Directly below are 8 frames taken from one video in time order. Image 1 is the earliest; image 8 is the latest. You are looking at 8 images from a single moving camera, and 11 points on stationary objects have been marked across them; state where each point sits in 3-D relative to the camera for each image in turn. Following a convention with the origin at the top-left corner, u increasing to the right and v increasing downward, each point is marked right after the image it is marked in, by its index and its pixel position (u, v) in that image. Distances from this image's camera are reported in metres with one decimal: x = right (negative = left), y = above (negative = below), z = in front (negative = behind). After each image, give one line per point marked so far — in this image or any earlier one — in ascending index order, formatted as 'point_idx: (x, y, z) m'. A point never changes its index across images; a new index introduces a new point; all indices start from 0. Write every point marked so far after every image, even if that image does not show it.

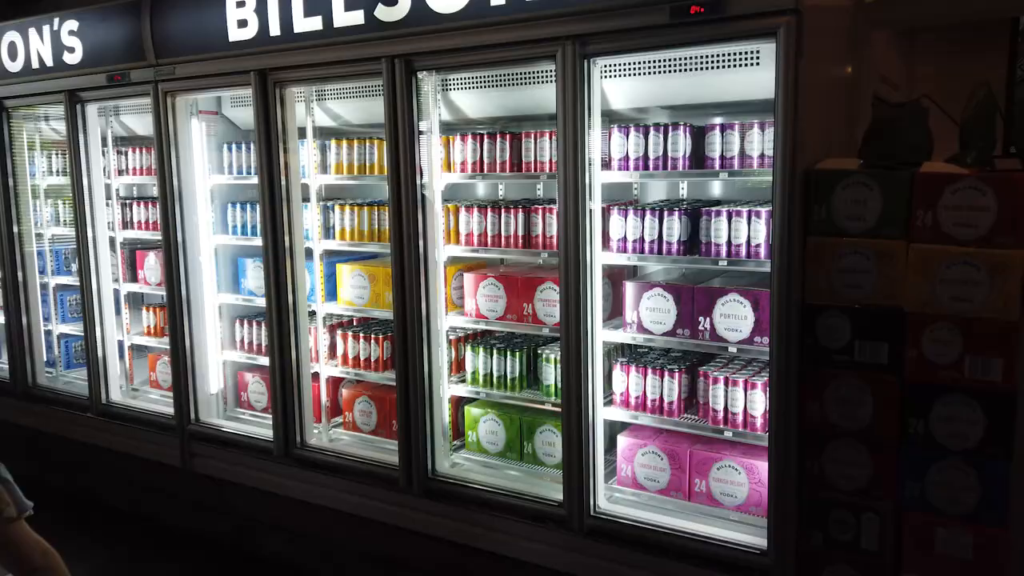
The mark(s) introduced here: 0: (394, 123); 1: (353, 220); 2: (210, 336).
0: (-0.4, +0.6, +2.8) m
1: (-0.7, +0.3, +3.4) m
2: (-1.4, -0.2, +3.7) m
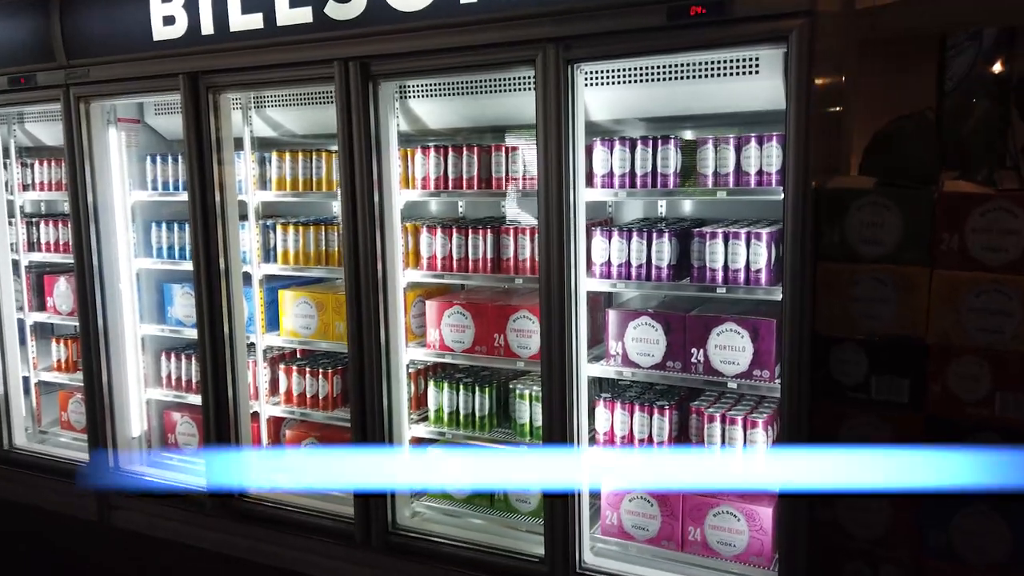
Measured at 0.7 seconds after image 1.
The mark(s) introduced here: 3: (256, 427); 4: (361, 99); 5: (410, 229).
0: (-0.5, +0.5, +2.5) m
1: (-0.8, +0.2, +3.0) m
2: (-1.6, -0.4, +3.3) m
3: (-1.0, -0.6, +3.2) m
4: (-0.5, +0.6, +2.4) m
5: (-0.4, +0.2, +2.8) m
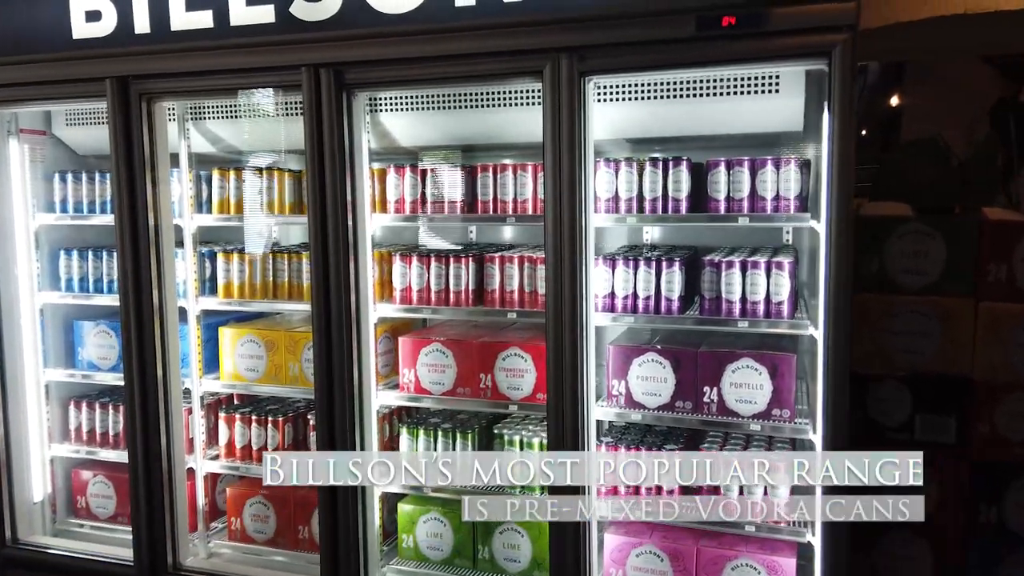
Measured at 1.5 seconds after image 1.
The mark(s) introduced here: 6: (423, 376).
0: (-0.5, +0.4, +2.2) m
1: (-0.9, +0.1, +2.7) m
2: (-1.7, -0.5, +2.8) m
3: (-1.1, -0.7, +2.8) m
4: (-0.5, +0.5, +2.2) m
5: (-0.5, +0.1, +2.5) m
6: (-0.3, -0.3, +2.5) m
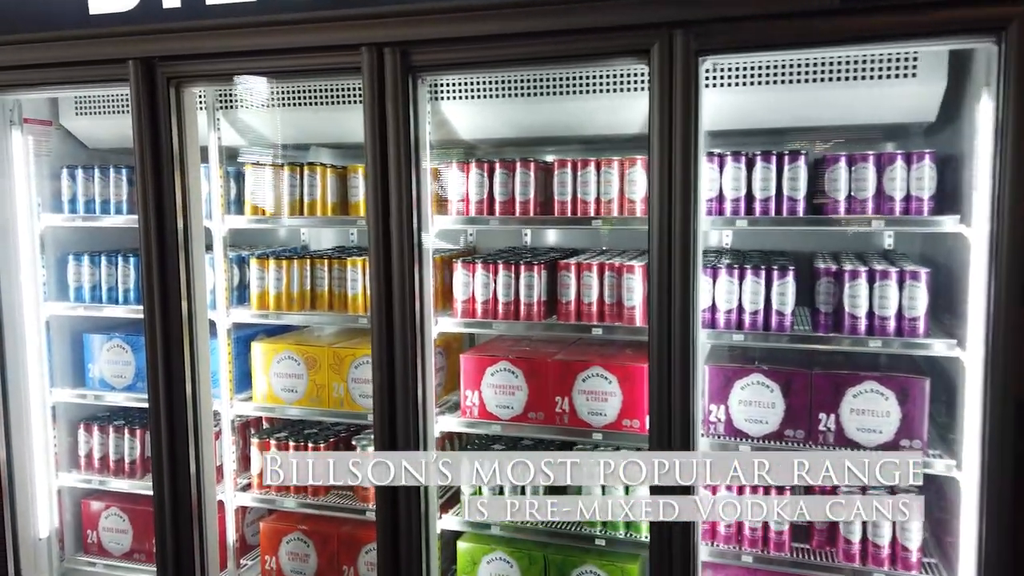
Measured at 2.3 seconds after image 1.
0: (-0.3, +0.3, +1.9) m
1: (-0.7, 0.0, +2.4) m
2: (-1.5, -0.5, +2.5) m
3: (-0.9, -0.7, +2.5) m
4: (-0.3, +0.4, +1.9) m
5: (-0.3, +0.1, +2.3) m
6: (-0.1, -0.3, +2.2) m
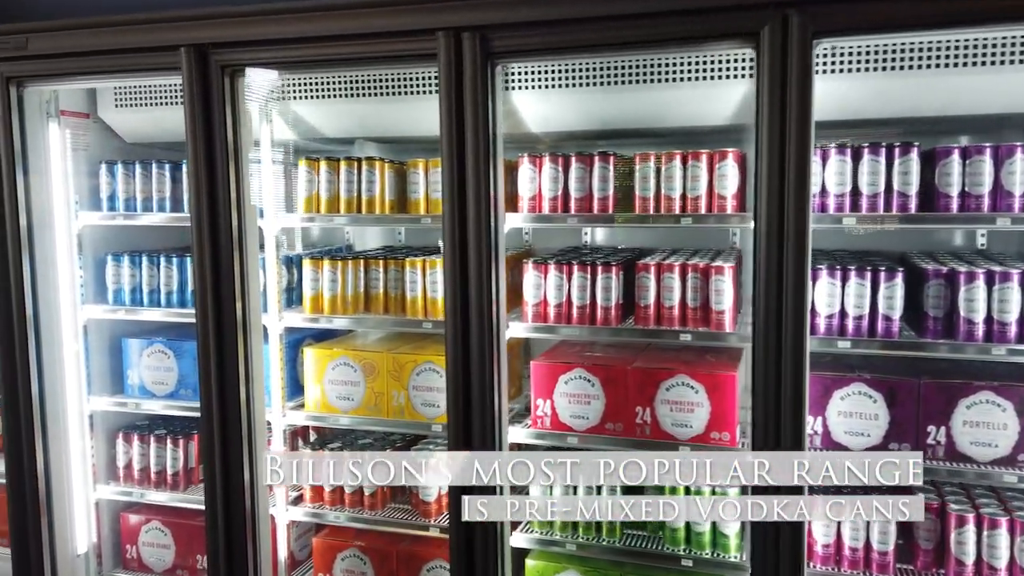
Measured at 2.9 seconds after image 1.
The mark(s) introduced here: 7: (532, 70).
0: (-0.1, +0.3, +1.8) m
1: (-0.5, 0.0, +2.3) m
2: (-1.3, -0.5, +2.4) m
3: (-0.7, -0.7, +2.3) m
4: (-0.1, +0.4, +1.7) m
5: (-0.1, +0.1, +2.1) m
6: (+0.1, -0.3, +2.0) m
7: (0.0, +0.5, +1.9) m
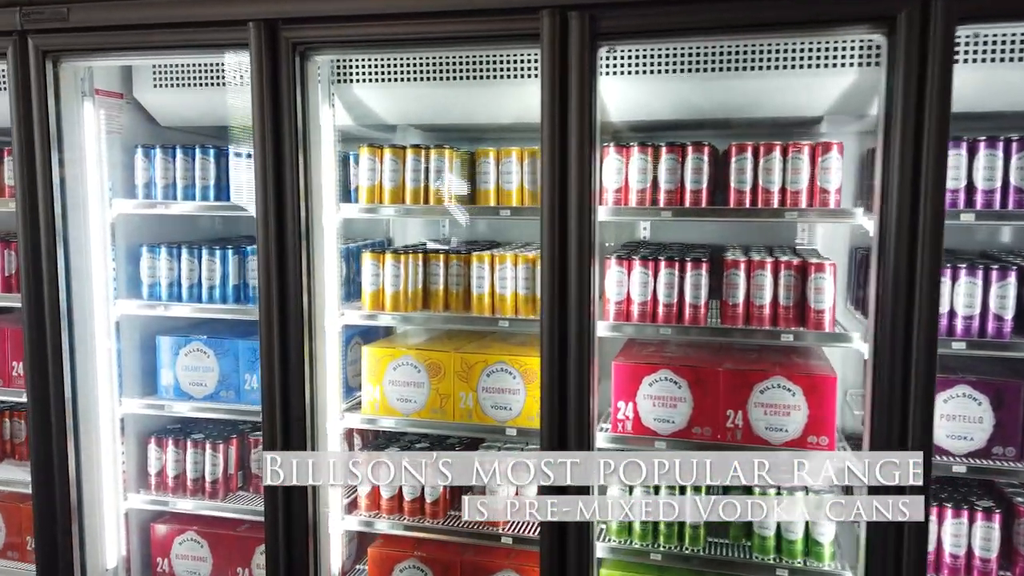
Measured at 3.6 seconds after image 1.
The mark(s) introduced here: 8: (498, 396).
0: (+0.1, +0.3, +1.7) m
1: (-0.3, 0.0, +2.1) m
2: (-1.1, -0.5, +2.2) m
3: (-0.6, -0.7, +2.2) m
4: (+0.1, +0.4, +1.6) m
5: (+0.1, +0.1, +2.0) m
6: (+0.3, -0.3, +1.9) m
7: (+0.3, +0.6, +1.8) m
8: (0.0, -0.3, +2.0) m
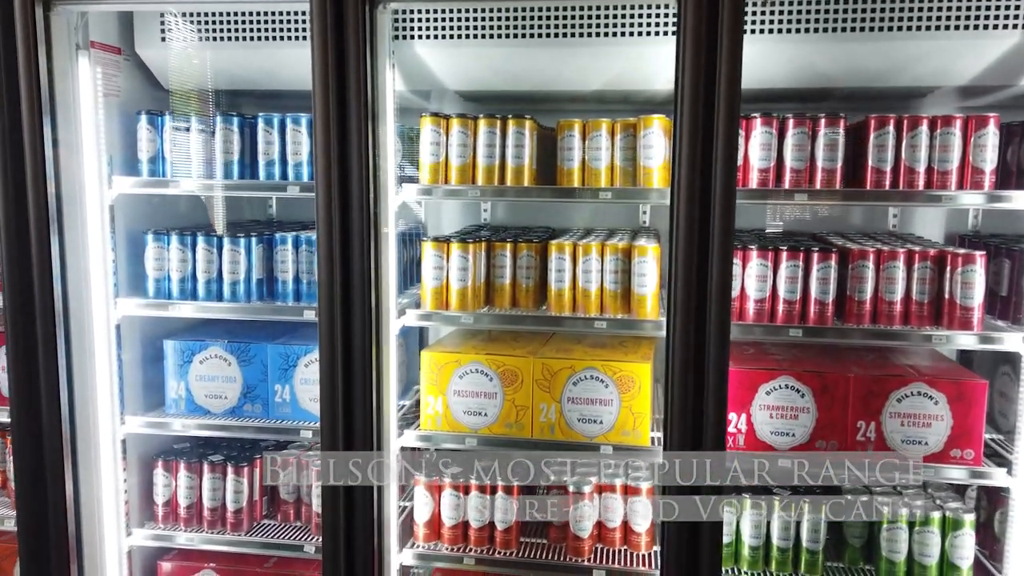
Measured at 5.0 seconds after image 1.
0: (+0.3, +0.3, +1.4) m
1: (-0.1, +0.1, +1.8) m
2: (-0.9, -0.5, +1.8) m
3: (-0.4, -0.7, +1.9) m
4: (+0.4, +0.4, +1.3) m
5: (+0.3, +0.1, +1.7) m
6: (+0.5, -0.3, +1.7) m
7: (+0.5, +0.6, +1.6) m
8: (+0.2, -0.3, +1.8) m
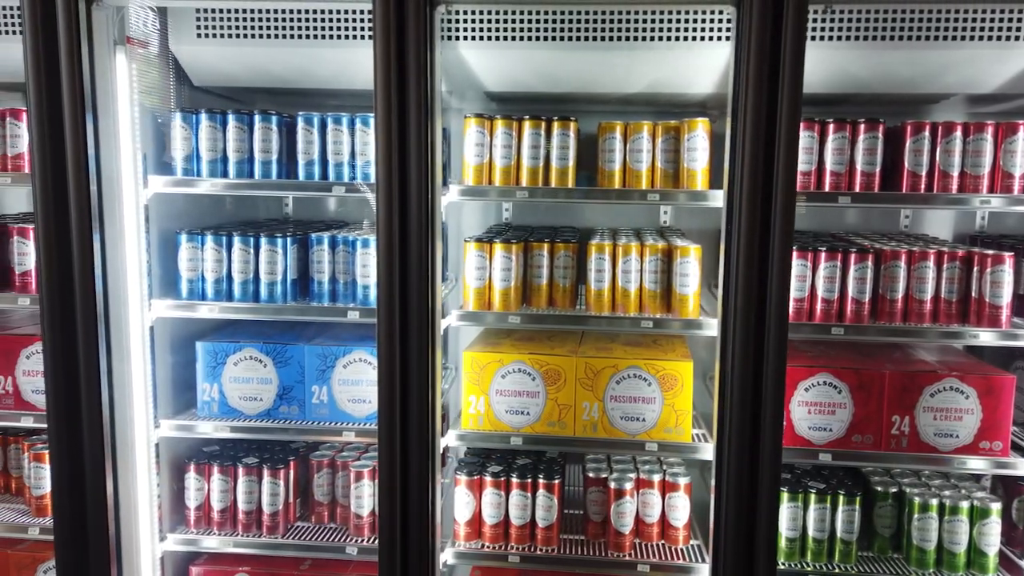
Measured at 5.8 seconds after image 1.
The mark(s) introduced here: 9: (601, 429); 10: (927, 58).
0: (+0.5, +0.3, +1.4) m
1: (0.0, 0.0, +1.8) m
2: (-0.8, -0.5, +1.8) m
3: (-0.3, -0.7, +1.9) m
4: (+0.5, +0.4, +1.4) m
5: (+0.4, +0.1, +1.8) m
6: (+0.6, -0.3, +1.8) m
7: (+0.6, +0.6, +1.6) m
8: (+0.3, -0.3, +1.8) m
9: (+0.2, -0.3, +1.8) m
10: (+0.9, +0.5, +1.7) m
